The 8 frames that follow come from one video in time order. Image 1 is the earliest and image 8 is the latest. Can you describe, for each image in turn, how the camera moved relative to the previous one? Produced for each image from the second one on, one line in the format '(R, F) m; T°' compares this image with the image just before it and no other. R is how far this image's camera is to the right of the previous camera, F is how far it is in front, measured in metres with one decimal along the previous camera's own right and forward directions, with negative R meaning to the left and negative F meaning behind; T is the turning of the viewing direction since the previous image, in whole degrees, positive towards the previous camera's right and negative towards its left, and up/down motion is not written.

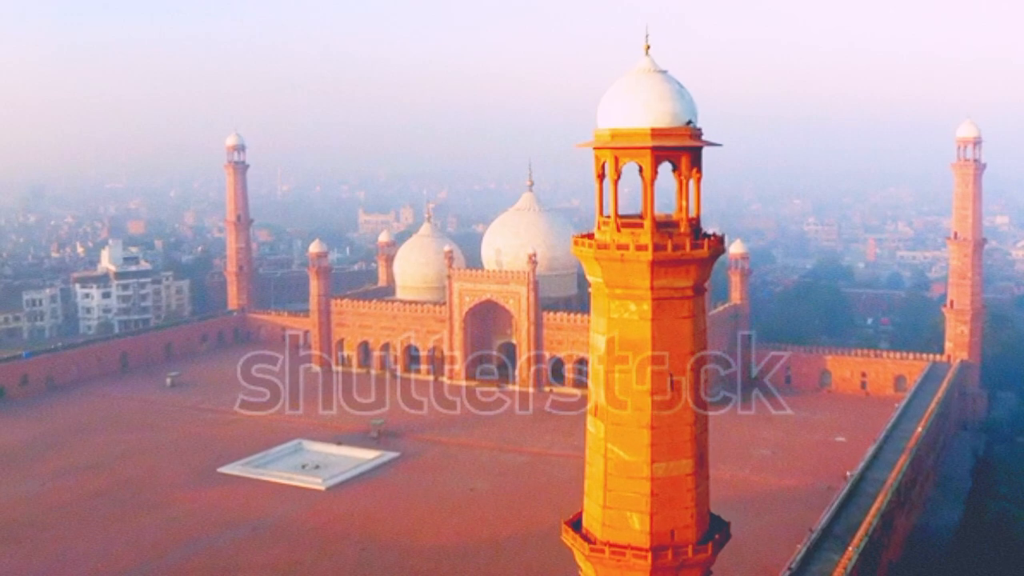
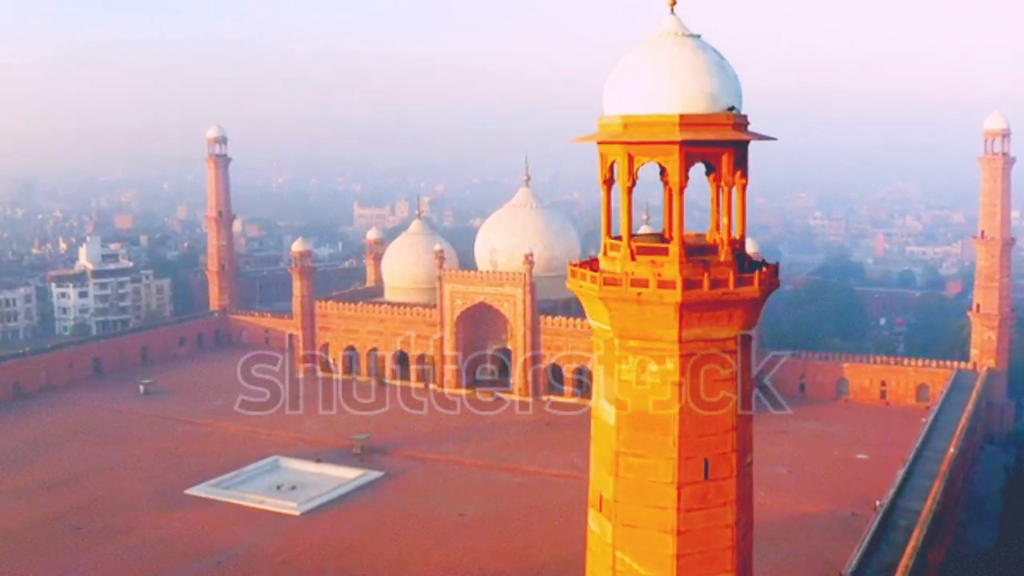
(+0.1, +1.4) m; 0°
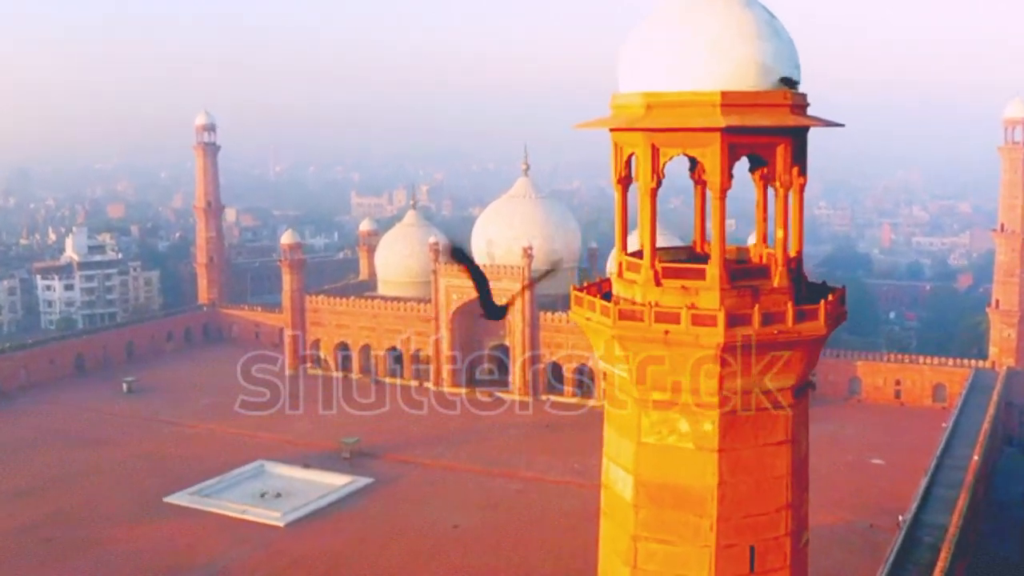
(0.0, +0.9) m; 0°
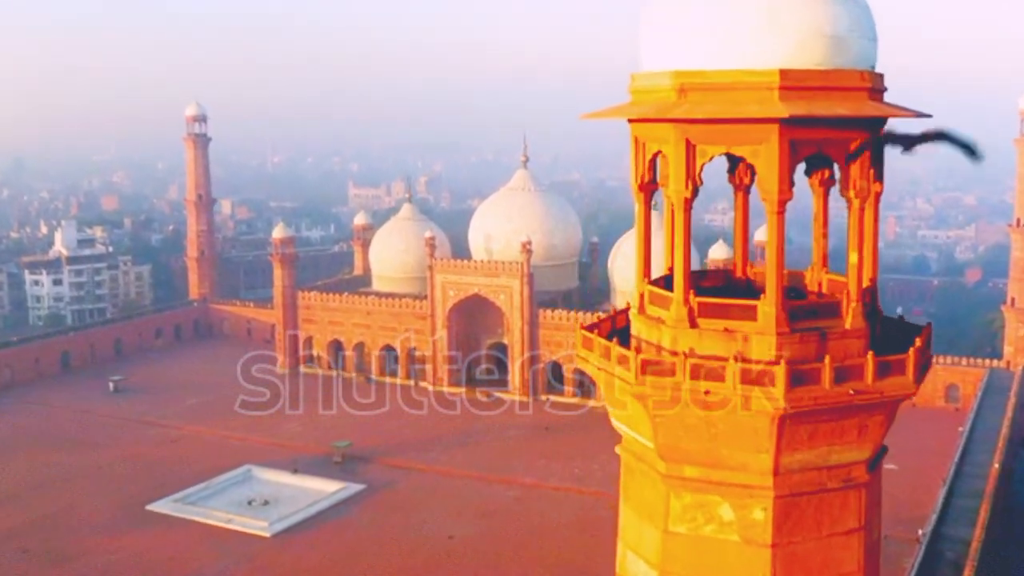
(0.0, +0.7) m; 0°
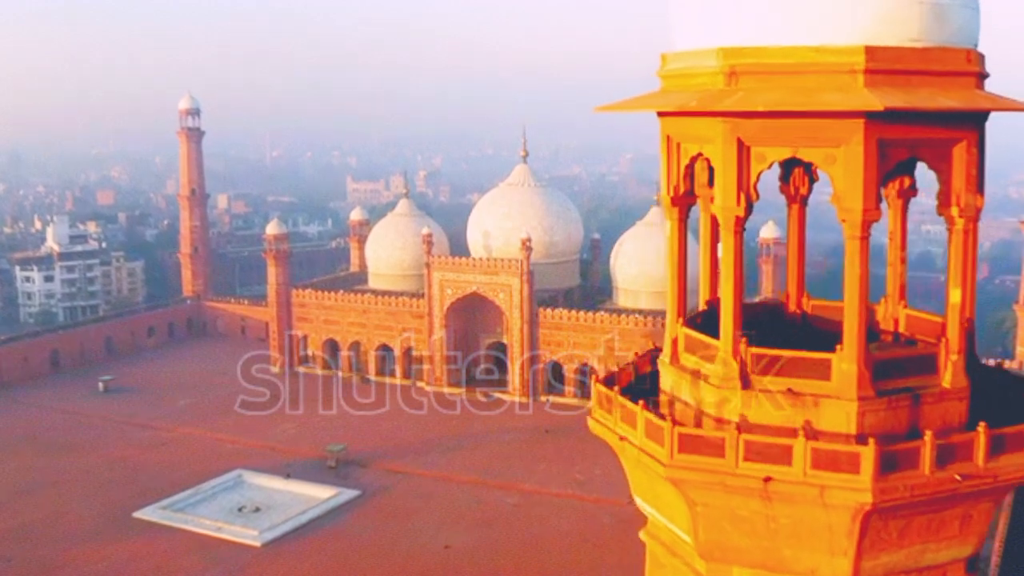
(0.0, +0.5) m; 0°
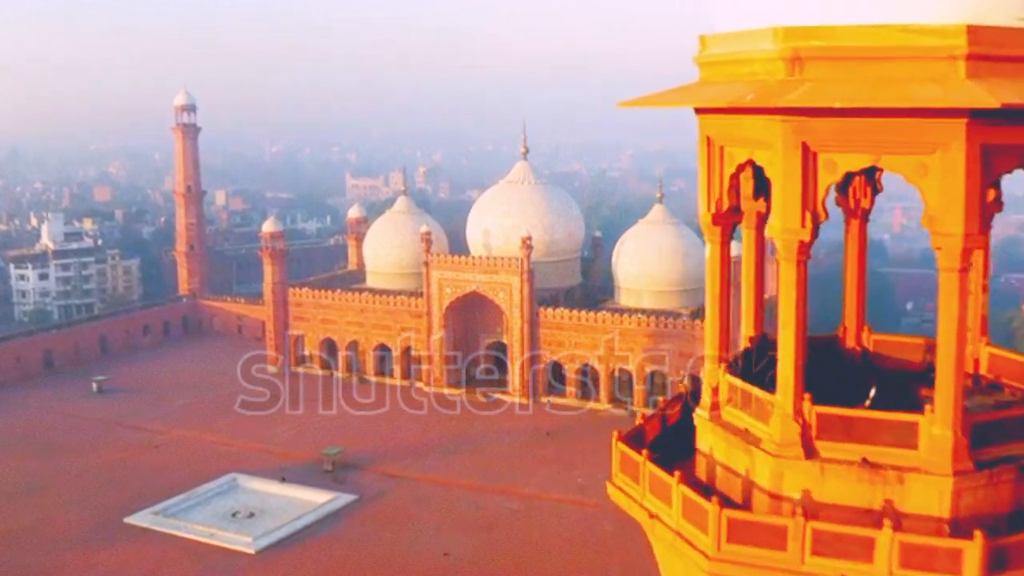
(0.0, +0.3) m; 0°
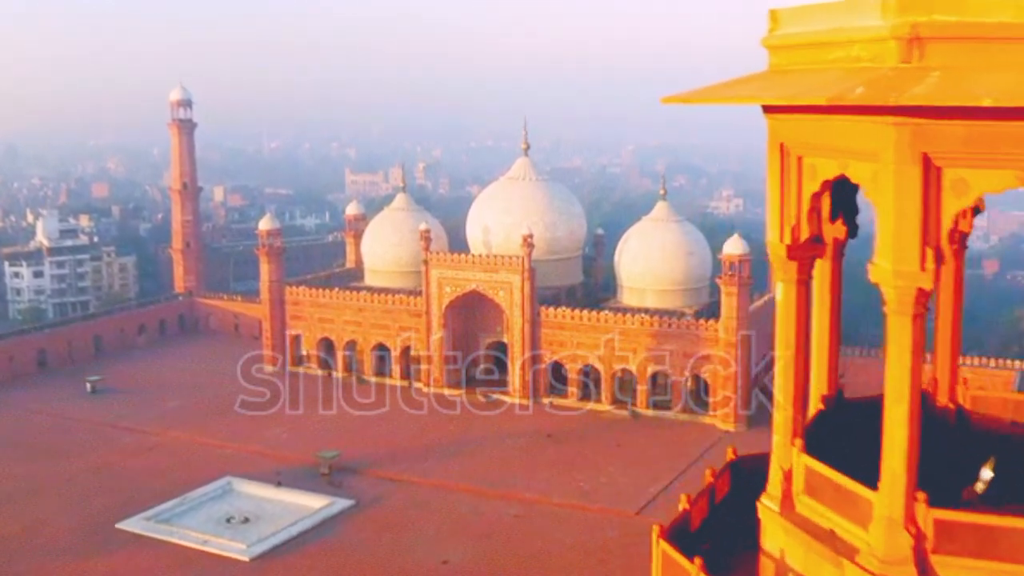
(0.0, +0.3) m; 0°
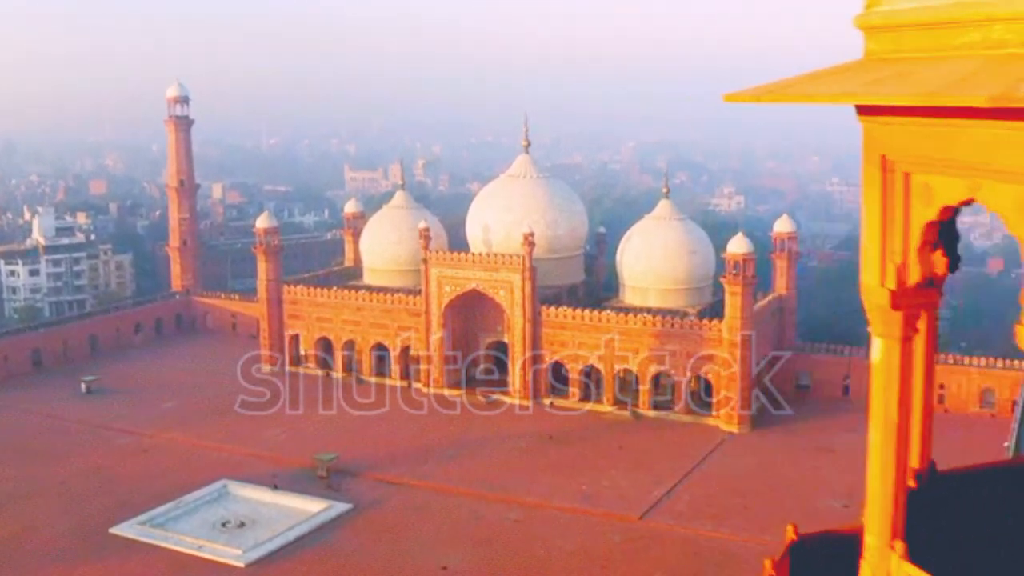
(0.0, +0.3) m; 0°
